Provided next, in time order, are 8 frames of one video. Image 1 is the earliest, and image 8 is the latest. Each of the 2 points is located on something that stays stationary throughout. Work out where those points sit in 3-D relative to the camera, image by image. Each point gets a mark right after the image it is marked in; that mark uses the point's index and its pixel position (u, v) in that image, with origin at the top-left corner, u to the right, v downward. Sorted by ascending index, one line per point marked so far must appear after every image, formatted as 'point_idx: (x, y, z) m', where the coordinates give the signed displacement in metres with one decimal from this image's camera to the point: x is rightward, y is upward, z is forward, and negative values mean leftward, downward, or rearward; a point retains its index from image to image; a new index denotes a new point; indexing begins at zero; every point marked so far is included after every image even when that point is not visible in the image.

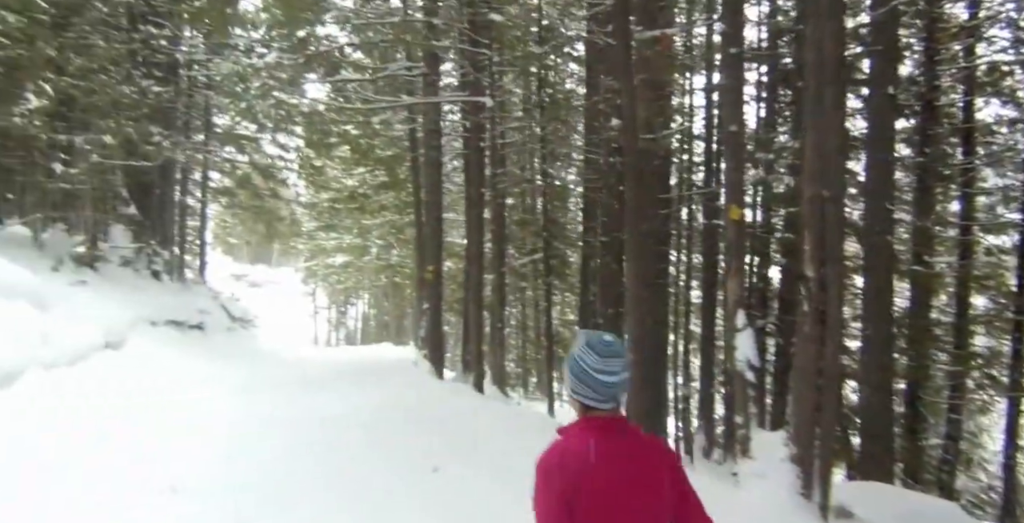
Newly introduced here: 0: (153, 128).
0: (-8.6, +3.2, +17.2) m
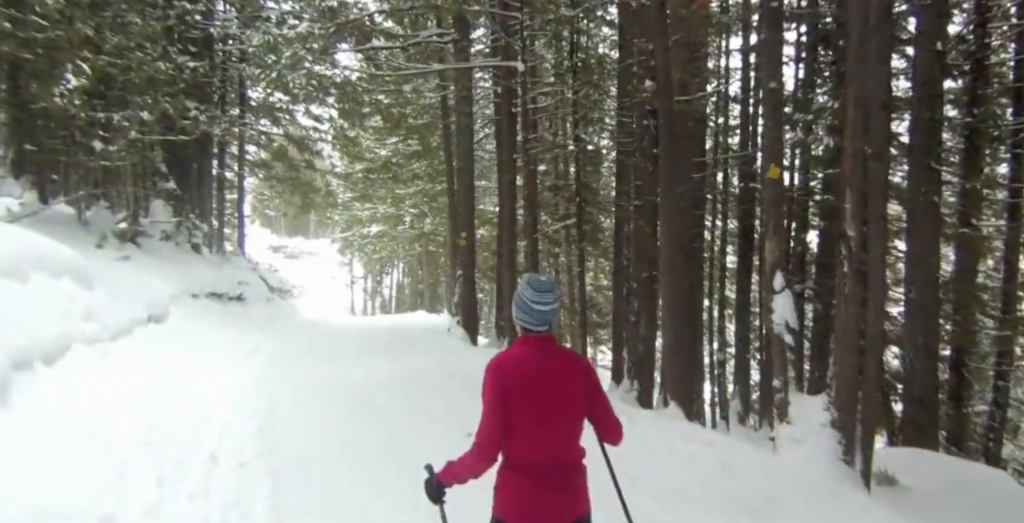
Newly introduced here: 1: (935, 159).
0: (-7.9, +3.8, +17.4) m
1: (+5.8, +1.4, +9.9) m
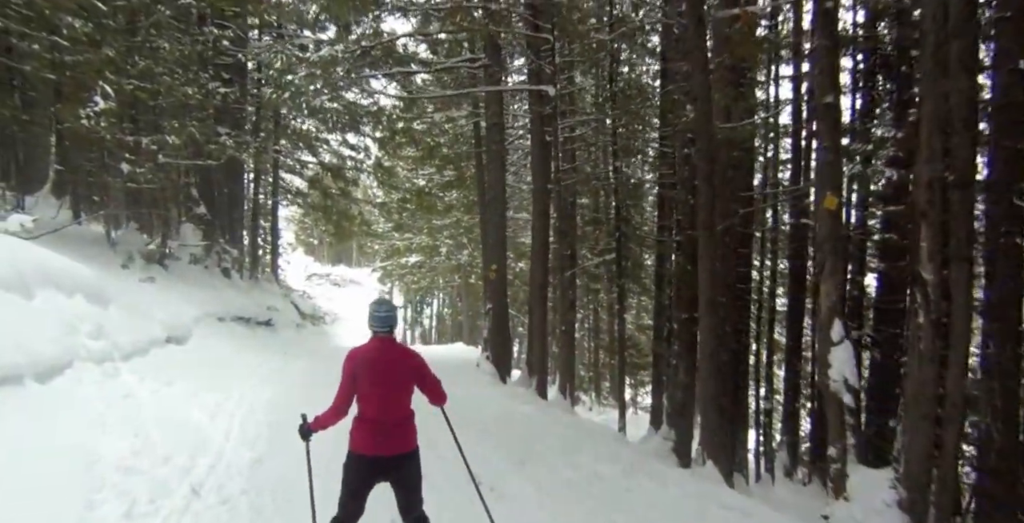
0: (-7.0, +3.2, +17.2) m
1: (+6.1, +0.8, +8.8) m
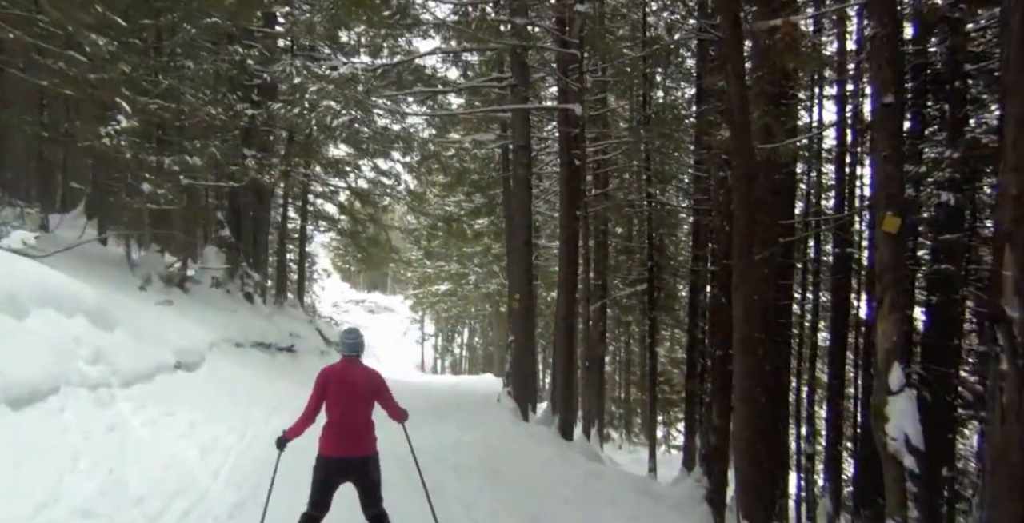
0: (-6.3, +2.6, +17.1) m
1: (+6.4, +0.4, +7.9) m
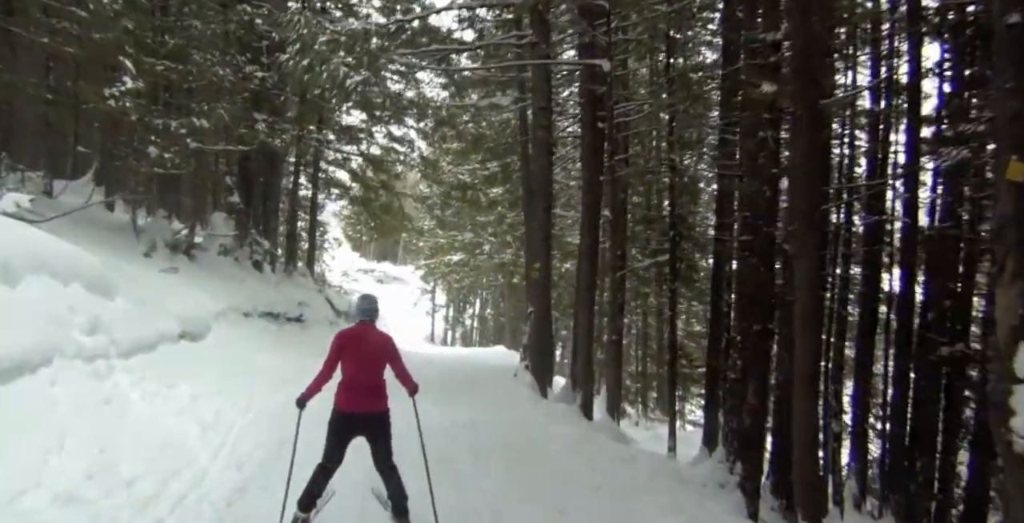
0: (-5.9, +3.4, +16.4) m
1: (+6.6, +0.7, +7.2) m
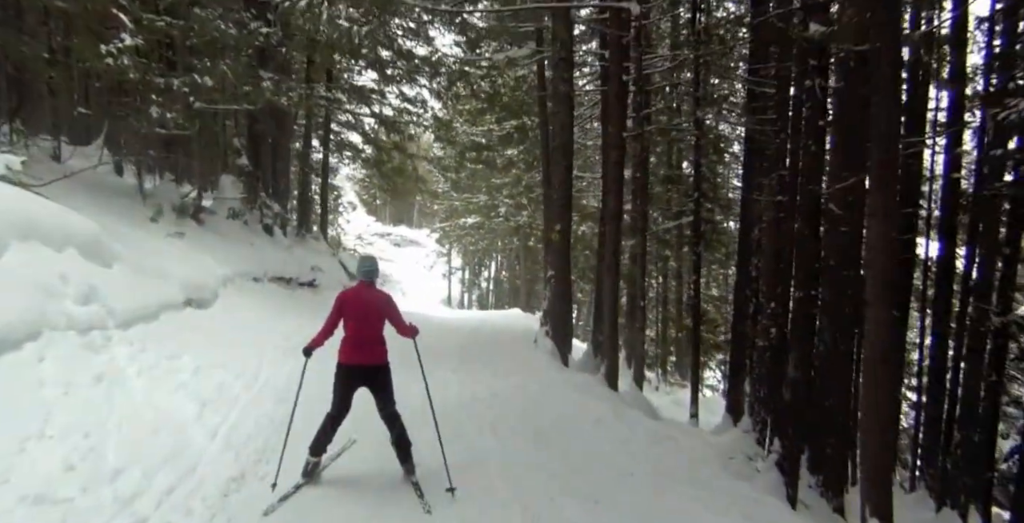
0: (-5.5, +4.2, +15.7) m
1: (+6.8, +1.1, +6.4) m
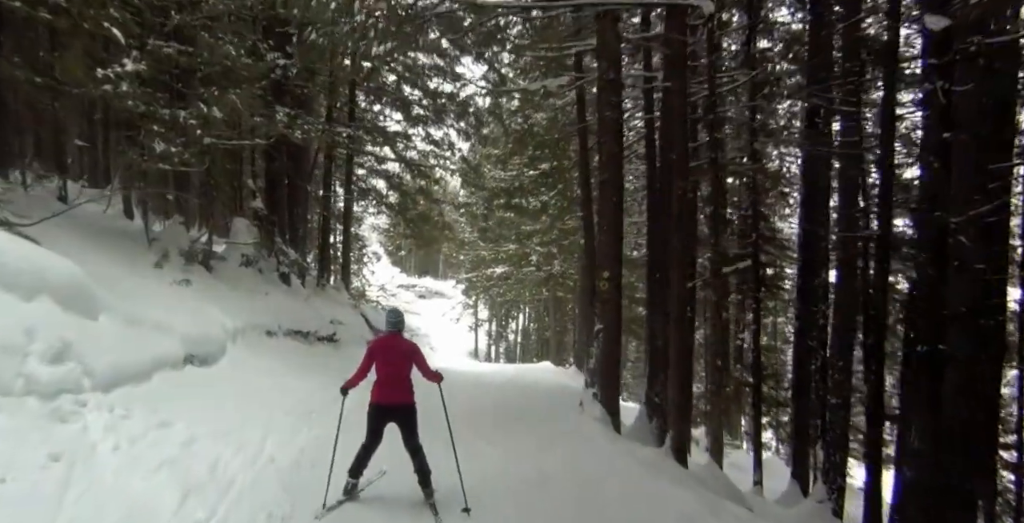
0: (-4.8, +3.1, +14.7) m
1: (+7.2, +0.8, +4.8) m
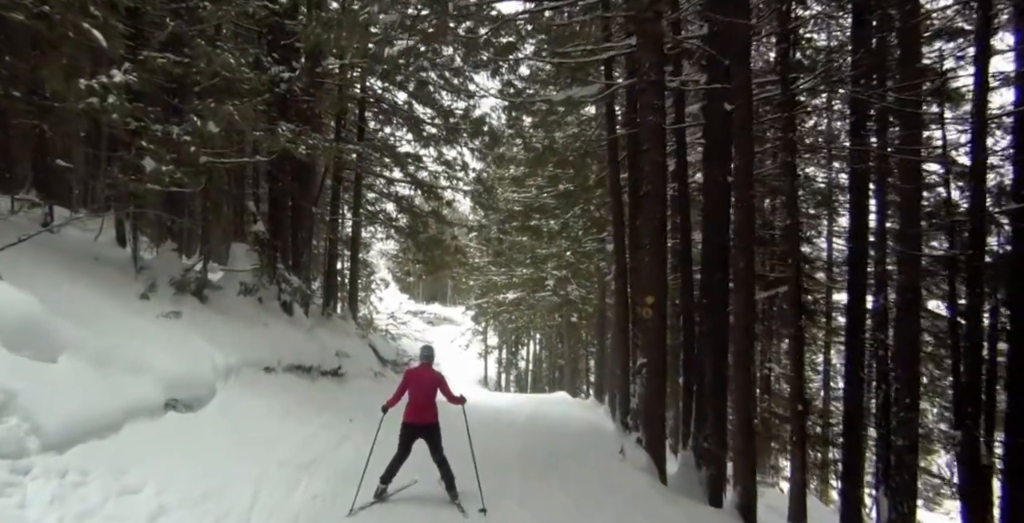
0: (-4.4, +2.6, +13.6) m
1: (+7.5, +0.7, +3.5) m
